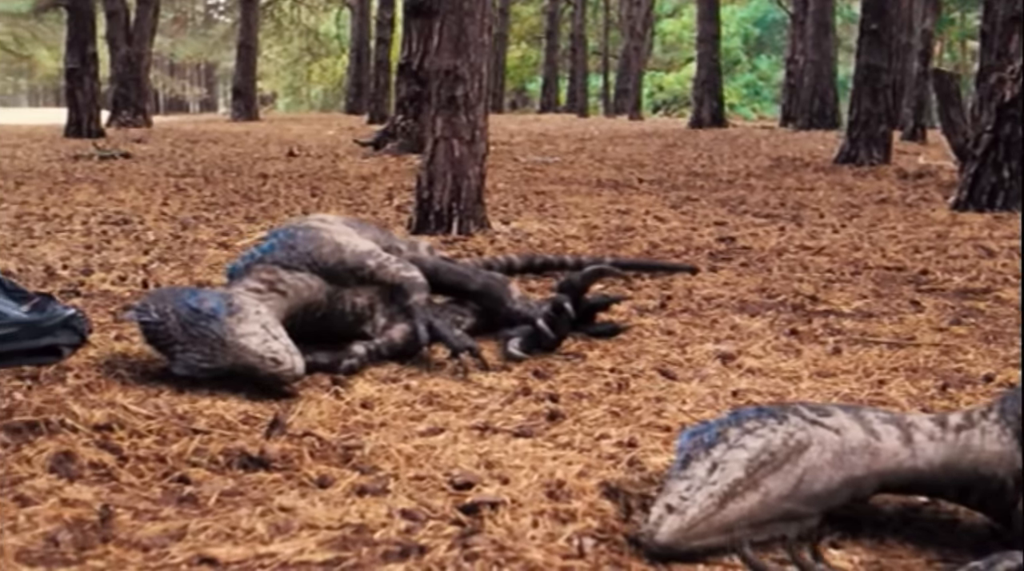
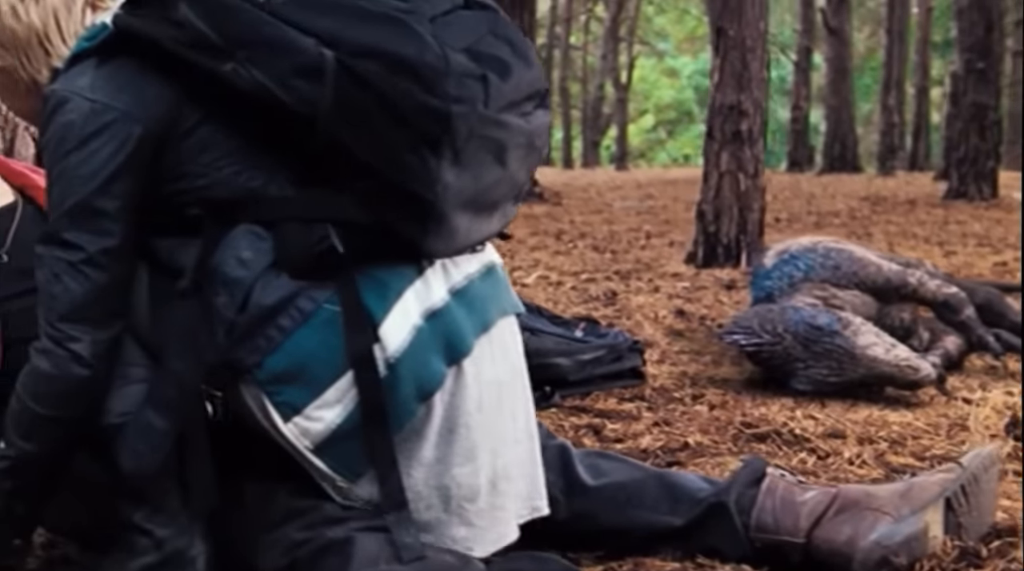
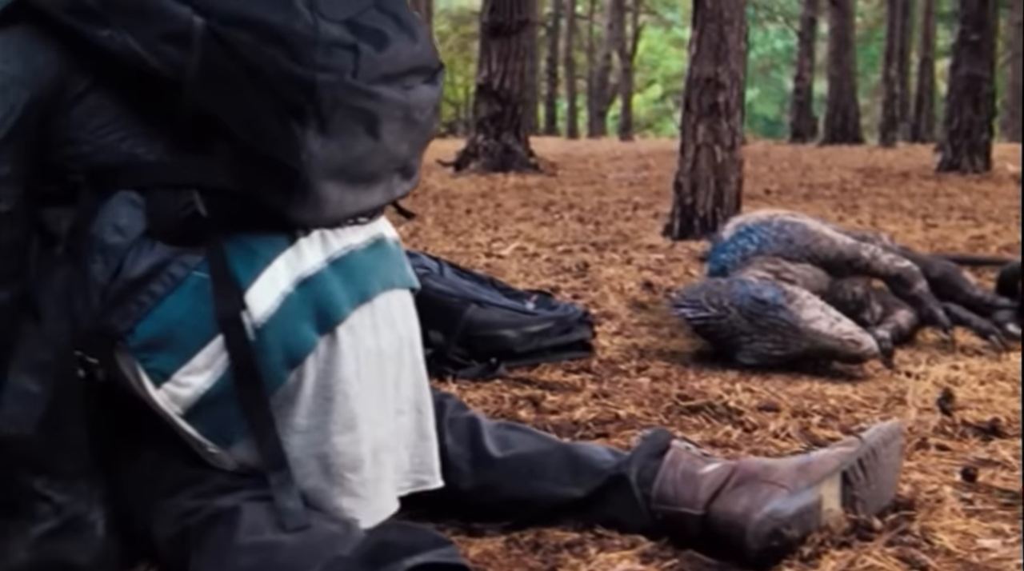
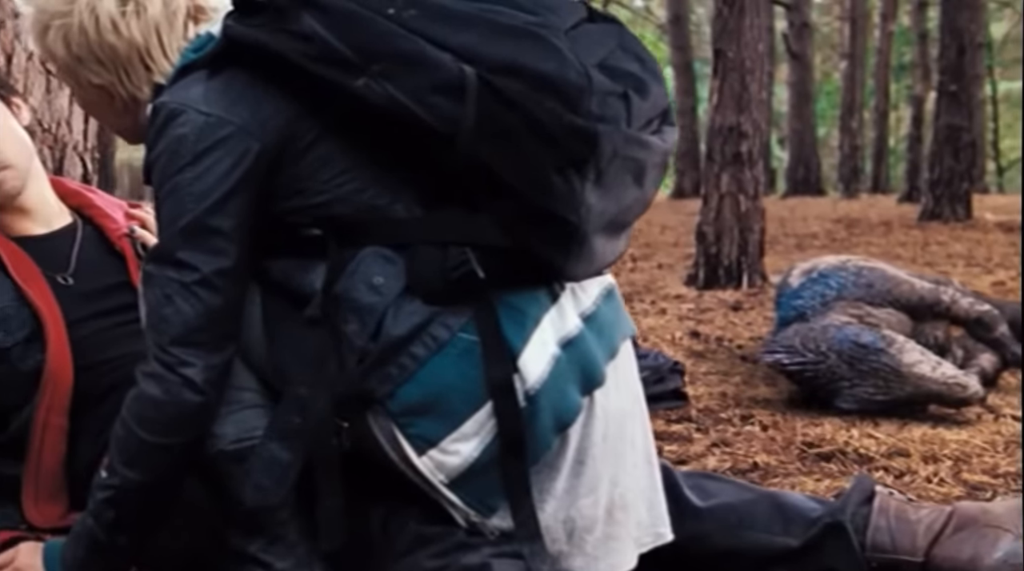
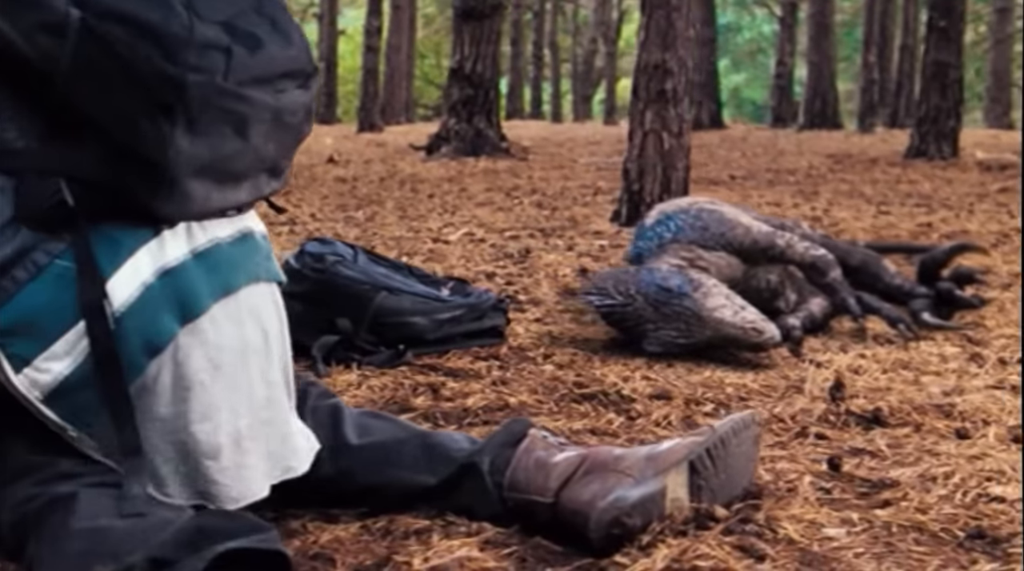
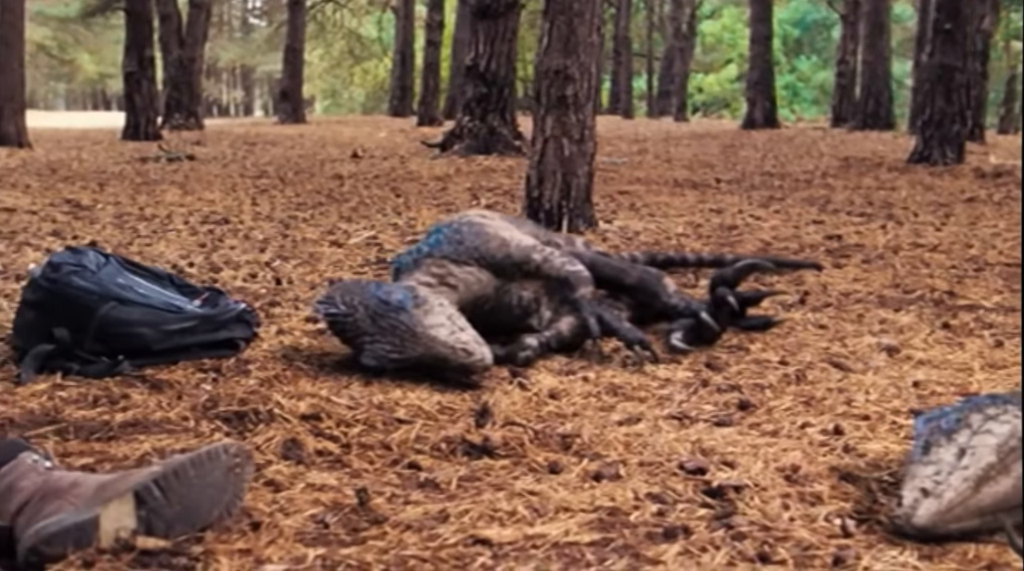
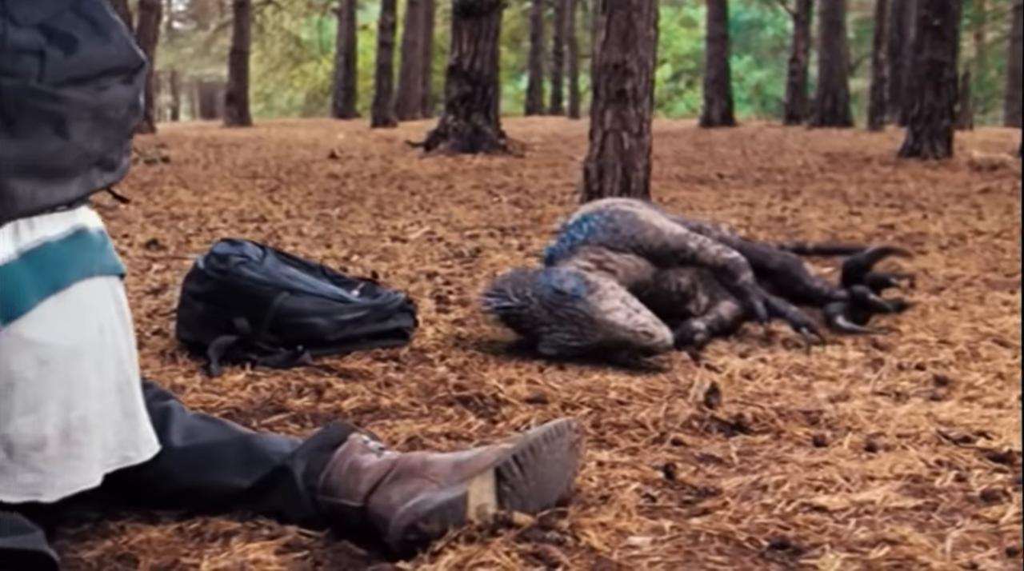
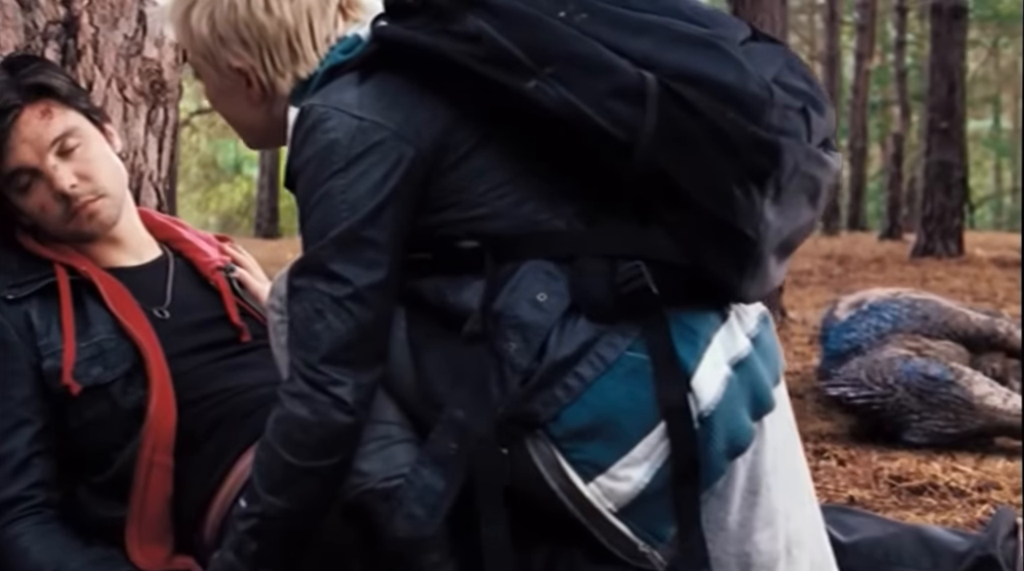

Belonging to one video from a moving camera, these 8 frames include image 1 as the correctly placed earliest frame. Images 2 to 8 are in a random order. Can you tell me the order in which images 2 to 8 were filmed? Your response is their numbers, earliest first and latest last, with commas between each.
6, 7, 5, 3, 2, 4, 8
